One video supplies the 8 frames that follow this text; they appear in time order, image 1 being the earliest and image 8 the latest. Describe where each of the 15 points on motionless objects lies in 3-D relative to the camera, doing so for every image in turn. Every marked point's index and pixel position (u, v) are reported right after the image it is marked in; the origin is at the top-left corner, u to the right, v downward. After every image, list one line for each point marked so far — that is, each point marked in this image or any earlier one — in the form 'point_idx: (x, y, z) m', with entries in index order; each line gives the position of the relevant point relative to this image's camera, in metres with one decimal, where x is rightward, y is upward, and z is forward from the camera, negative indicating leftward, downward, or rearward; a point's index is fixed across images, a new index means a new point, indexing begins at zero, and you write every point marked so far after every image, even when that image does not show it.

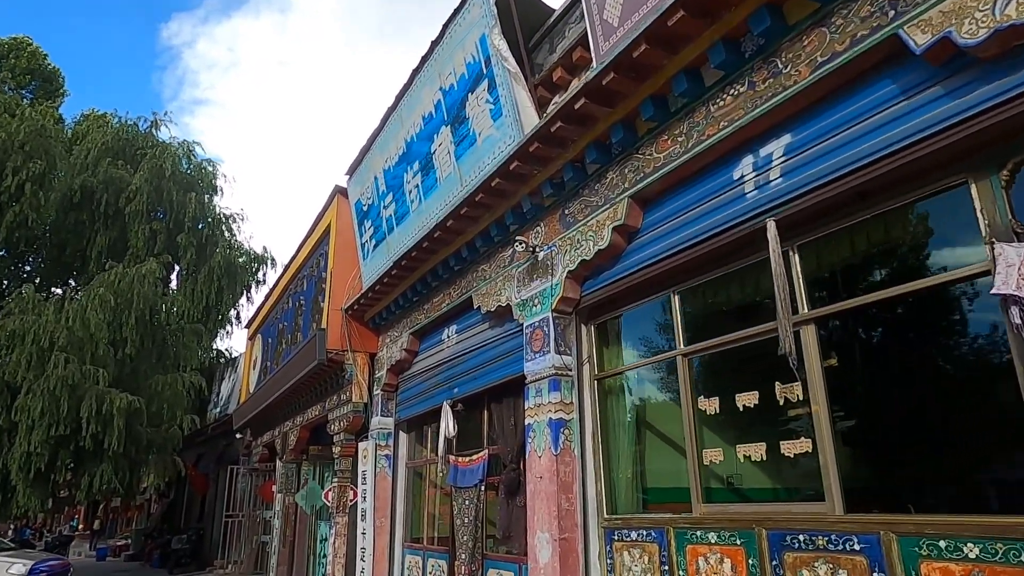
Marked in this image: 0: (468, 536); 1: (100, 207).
0: (-0.4, -2.3, +6.2) m
1: (-10.8, +2.1, +17.3) m
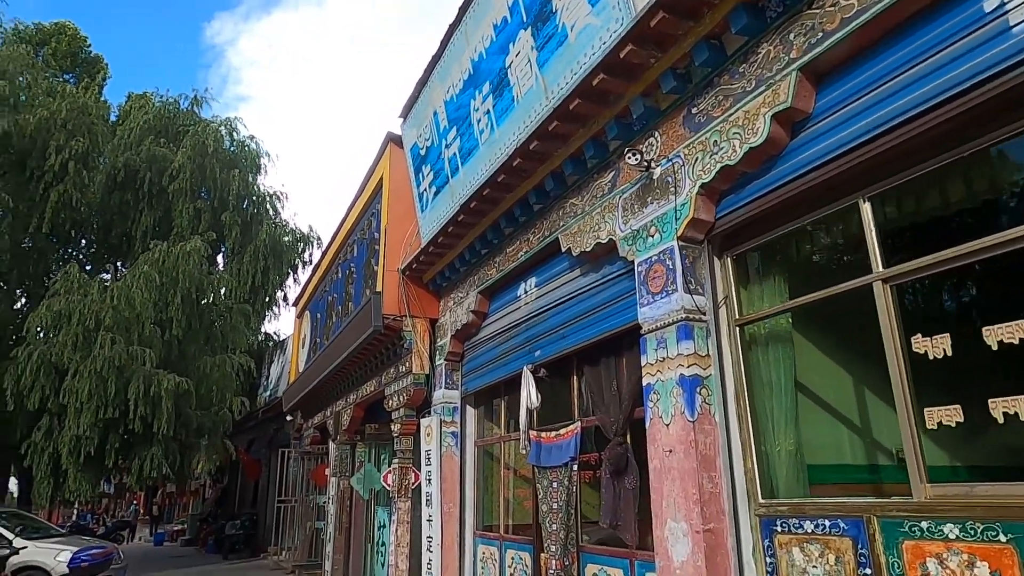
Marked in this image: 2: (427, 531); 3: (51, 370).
0: (+0.4, -1.9, +5.2) m
1: (-9.4, +2.6, +16.8) m
2: (-0.9, -2.6, +7.0) m
3: (-9.4, -1.7, +13.4) m
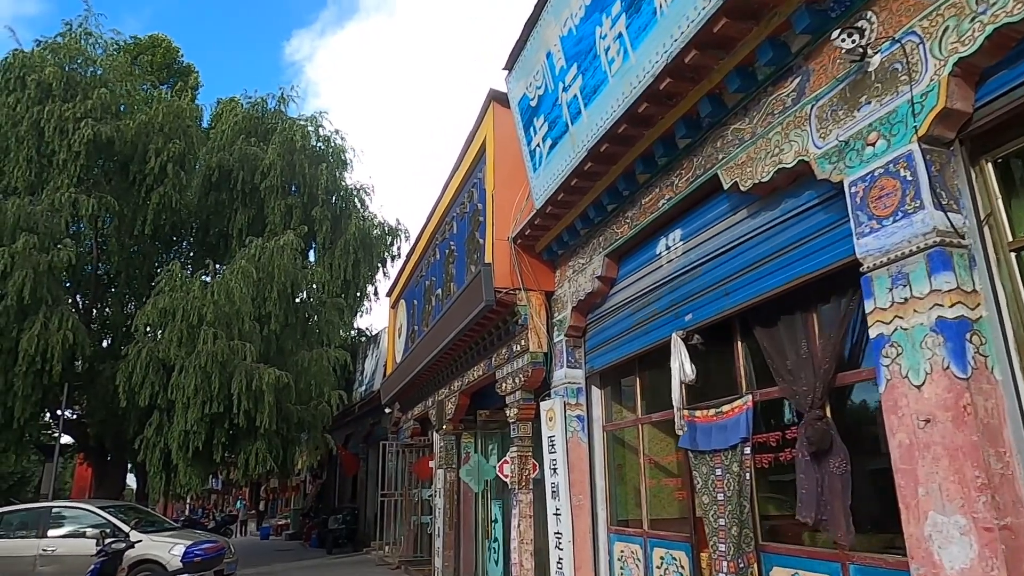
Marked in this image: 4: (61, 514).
0: (+1.4, -1.5, +4.3) m
1: (-7.1, +2.6, +17.0) m
2: (+0.4, -2.3, +6.3) m
3: (-7.3, -1.6, +13.6) m
4: (-7.0, -3.5, +10.3) m
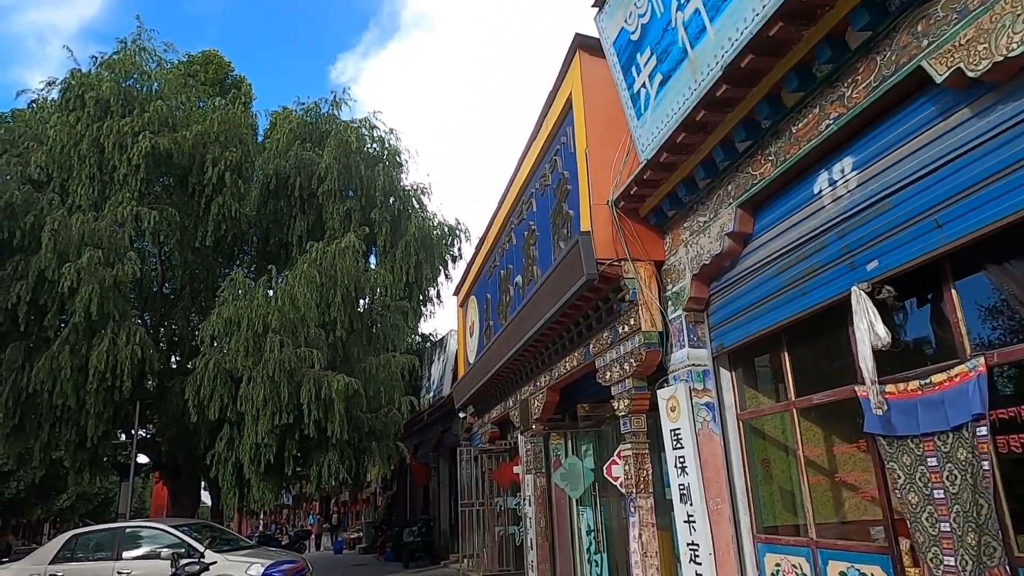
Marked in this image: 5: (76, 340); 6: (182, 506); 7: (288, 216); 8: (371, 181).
0: (+2.2, -1.1, +3.2) m
1: (-5.5, +2.4, +16.6) m
2: (+1.4, -2.0, +5.3) m
3: (-5.7, -1.8, +13.2) m
4: (-5.6, -3.7, +9.8) m
5: (-8.5, -1.0, +12.8) m
6: (-8.2, -5.5, +16.5) m
7: (-5.7, +1.8, +16.7) m
8: (-3.7, +2.8, +17.1) m
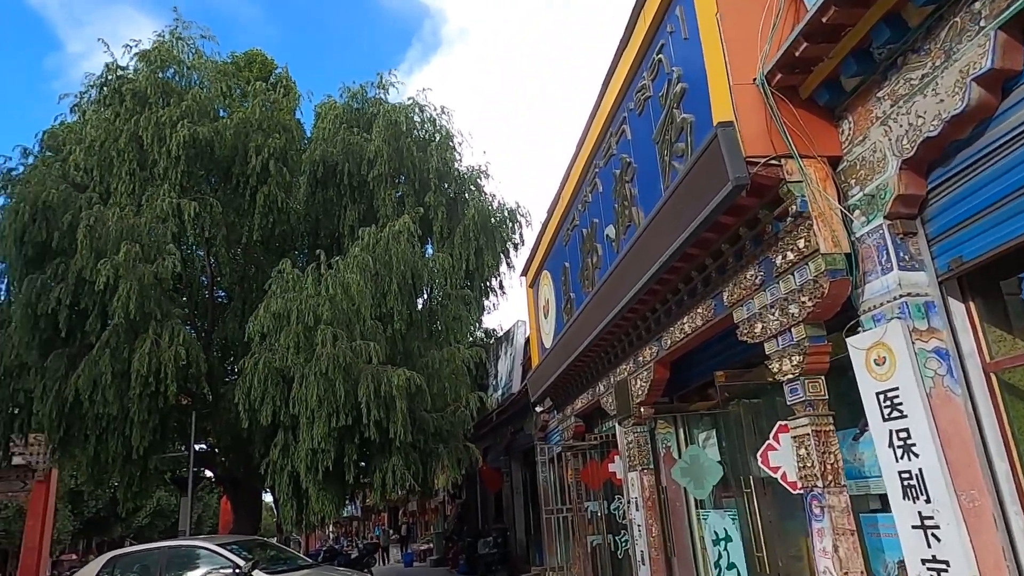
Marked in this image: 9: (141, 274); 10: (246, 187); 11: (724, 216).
0: (+2.8, -0.5, +1.4) m
1: (-3.9, +2.6, +15.4) m
2: (+2.2, -1.4, +3.5) m
3: (-4.2, -1.7, +12.0) m
4: (-4.3, -3.5, +8.6) m
5: (-7.1, -1.0, +11.8) m
6: (-6.3, -5.5, +15.4) m
7: (-4.1, +1.9, +15.5) m
8: (-2.2, +3.0, +15.8) m
9: (-6.6, +0.3, +11.8) m
10: (-6.0, +2.3, +14.9) m
11: (+1.5, +0.5, +4.6) m
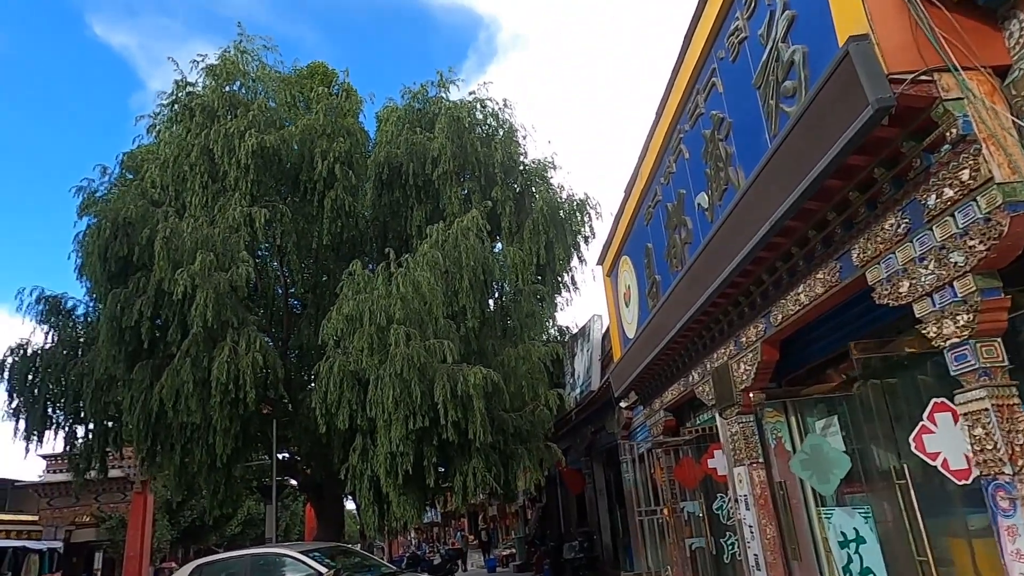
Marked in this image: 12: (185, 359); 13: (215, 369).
0: (+3.1, -0.1, +0.5) m
1: (-2.4, +2.5, +15.2) m
2: (+2.7, -1.1, +2.7) m
3: (-2.8, -1.7, +11.7) m
4: (-3.1, -3.5, +8.4) m
5: (-5.7, -1.2, +11.9) m
6: (-4.3, -5.6, +15.3) m
7: (-2.5, +1.9, +15.3) m
8: (-0.6, +3.1, +15.4) m
9: (-5.3, +0.1, +11.8) m
10: (-4.5, +2.2, +14.9) m
11: (+2.0, +0.8, +3.8) m
12: (-5.9, -1.3, +11.8) m
13: (-5.2, -1.4, +11.4) m
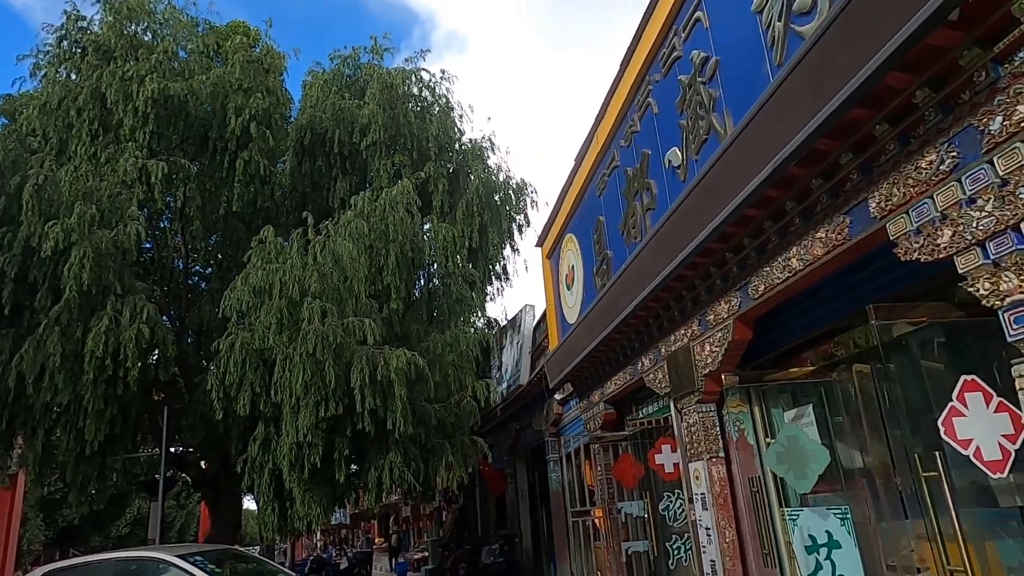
0: (+3.2, +0.1, -0.1) m
1: (-3.7, +3.0, +13.8) m
2: (+2.6, -0.8, +2.1) m
3: (-4.0, -1.2, +10.4) m
4: (-4.0, -3.0, +7.0) m
5: (-6.8, -0.5, +10.2) m
6: (-6.1, -5.0, +13.7) m
7: (-3.9, +2.4, +14.0) m
8: (-2.0, +3.4, +14.3) m
9: (-6.4, +0.7, +10.2) m
10: (-5.8, +2.7, +13.3) m
11: (+1.8, +1.0, +3.1) m
12: (-7.0, -0.6, +10.0) m
13: (-6.3, -0.8, +9.8) m
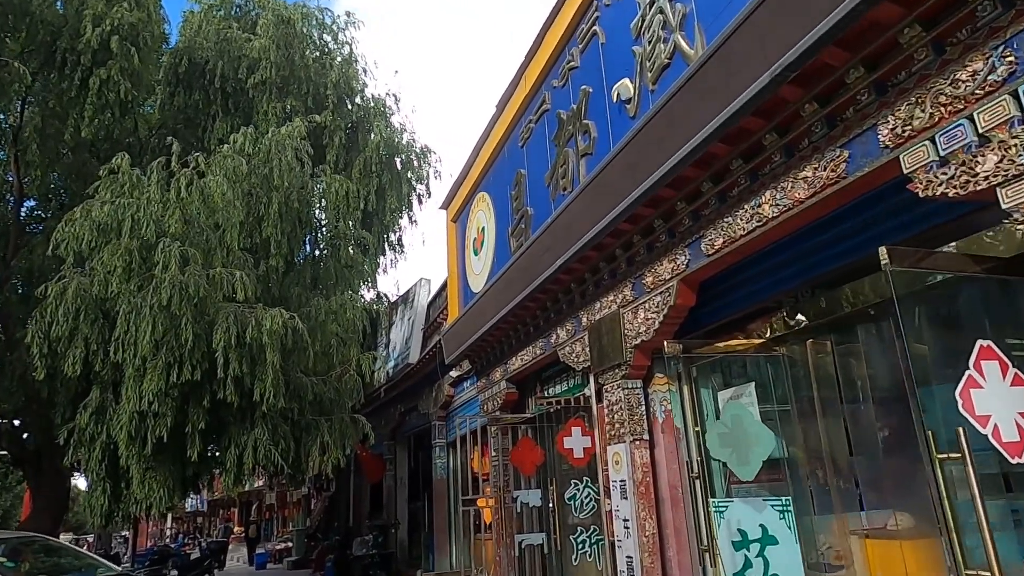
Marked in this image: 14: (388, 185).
0: (+3.5, +0.2, -0.4) m
1: (-5.4, +3.9, +12.1) m
2: (+2.4, -0.6, +1.5) m
3: (-5.4, -0.4, +8.6) m
4: (-5.0, -2.2, +5.3) m
5: (-8.1, +0.5, +7.9) m
6: (-8.4, -4.0, +11.6) m
7: (-5.7, +3.3, +12.2) m
8: (-3.8, +4.2, +12.8) m
9: (-7.6, +1.7, +8.0) m
10: (-7.4, +3.8, +11.2) m
11: (+1.7, +1.3, +2.4) m
12: (-8.3, +0.4, +7.8) m
13: (-7.5, +0.2, +7.7) m
14: (-2.5, +2.1, +13.5) m
